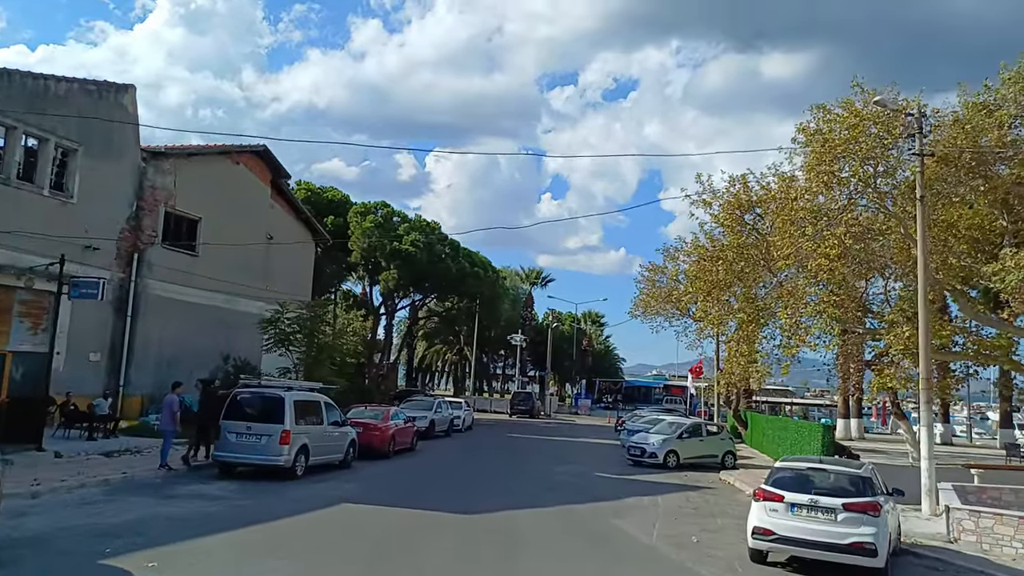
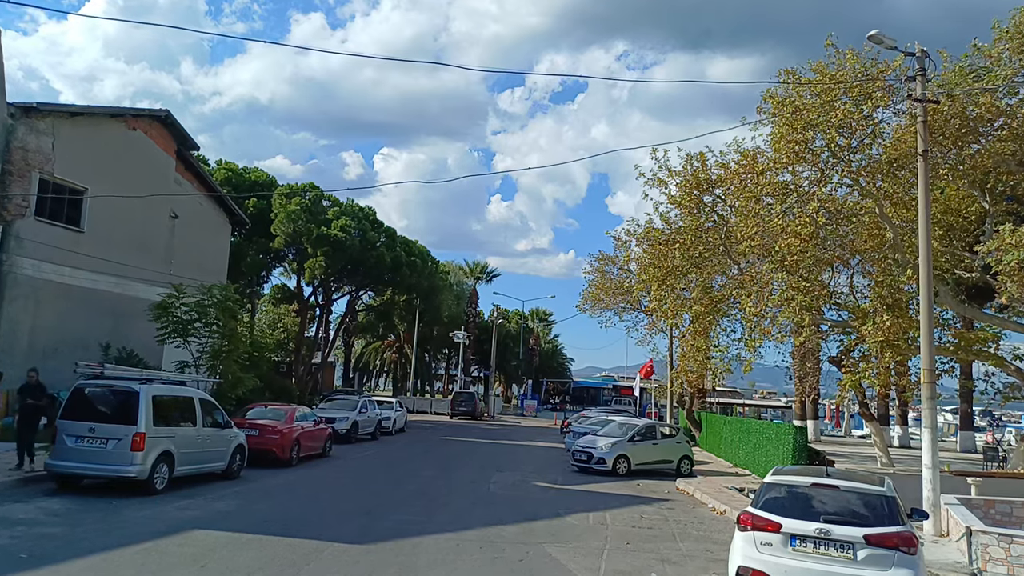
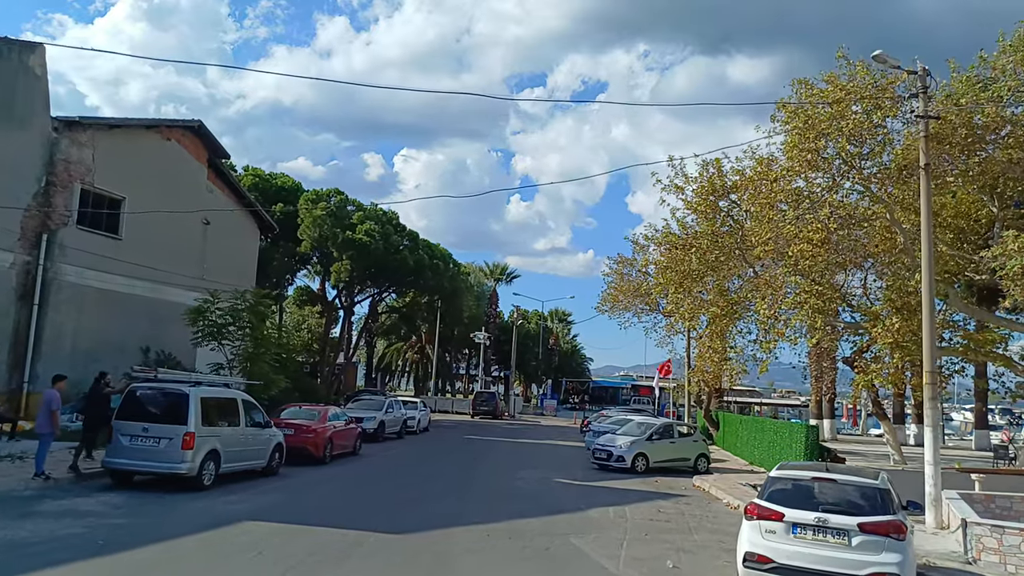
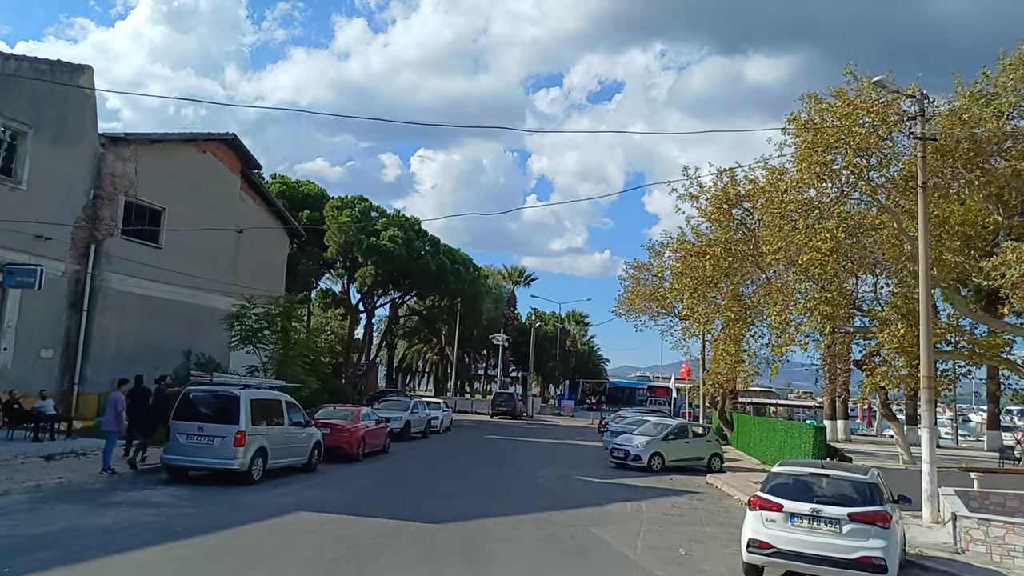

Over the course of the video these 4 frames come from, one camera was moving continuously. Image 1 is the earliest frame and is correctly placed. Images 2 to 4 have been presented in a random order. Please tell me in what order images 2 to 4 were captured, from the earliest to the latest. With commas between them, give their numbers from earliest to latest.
4, 3, 2
